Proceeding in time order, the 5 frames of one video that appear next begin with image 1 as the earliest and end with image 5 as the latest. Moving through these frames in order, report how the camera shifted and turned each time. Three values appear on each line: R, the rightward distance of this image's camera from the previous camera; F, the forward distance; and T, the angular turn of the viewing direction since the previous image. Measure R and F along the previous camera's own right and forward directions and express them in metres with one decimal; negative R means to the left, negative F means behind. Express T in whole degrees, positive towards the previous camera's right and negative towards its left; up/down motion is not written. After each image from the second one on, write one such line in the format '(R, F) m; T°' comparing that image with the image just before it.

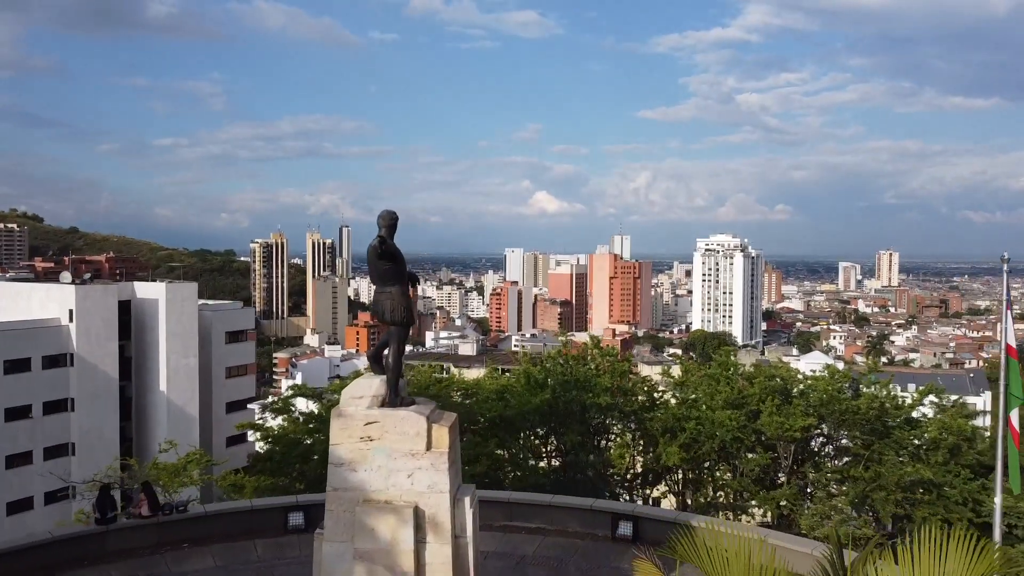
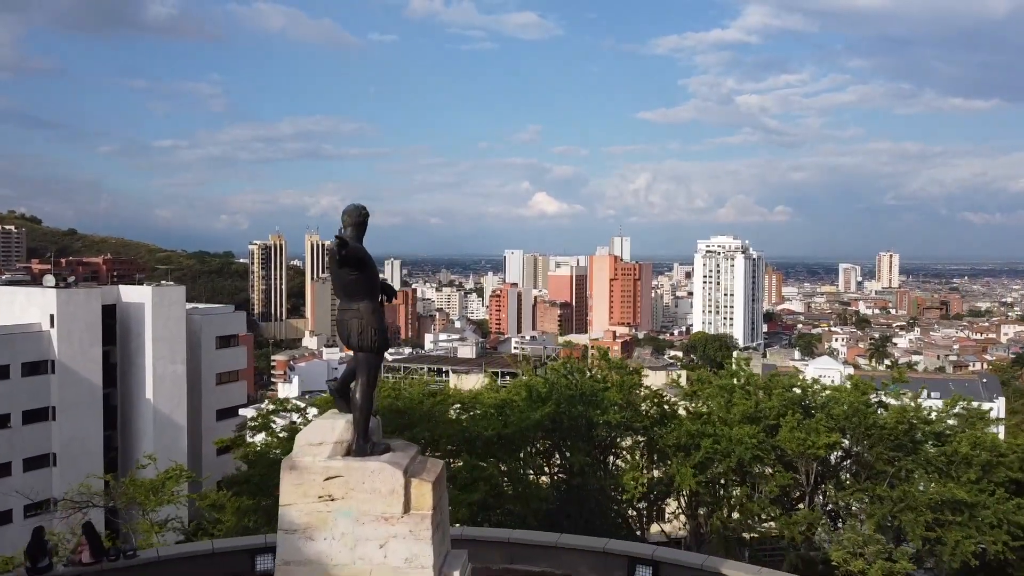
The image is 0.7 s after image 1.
(0.0, +0.7) m; 0°
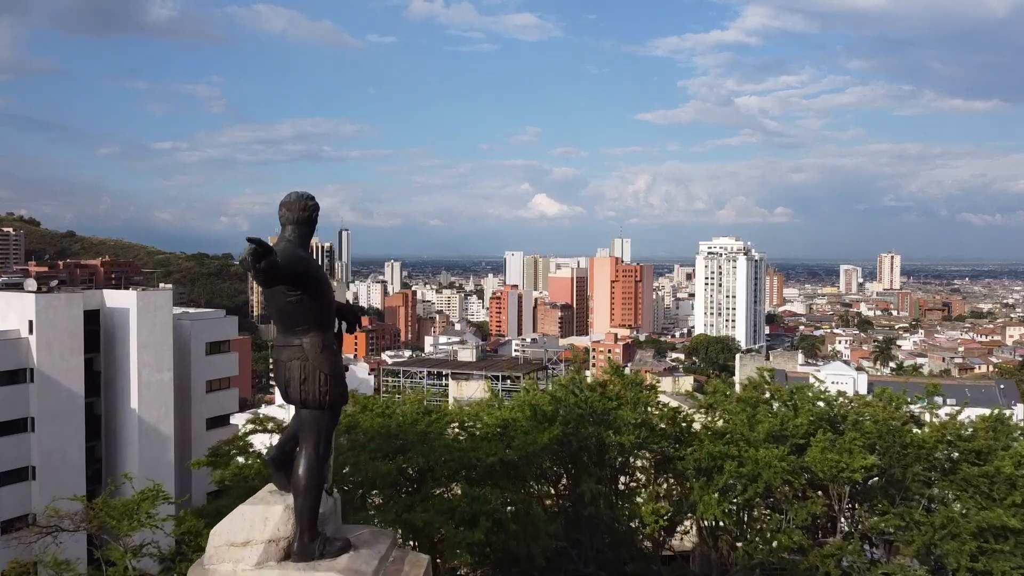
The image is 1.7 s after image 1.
(0.0, +0.7) m; 0°
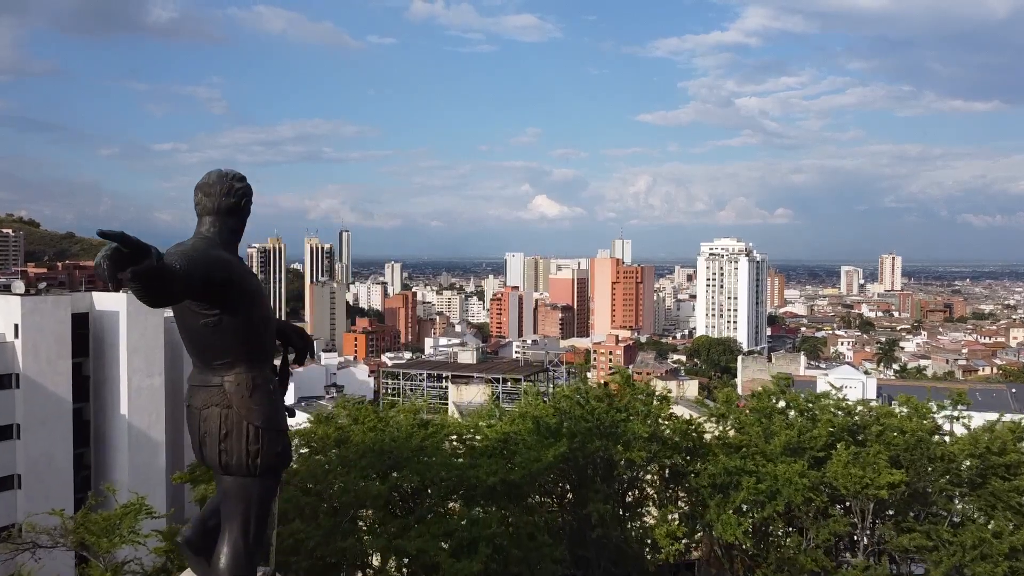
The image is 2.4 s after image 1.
(0.0, +0.5) m; 0°
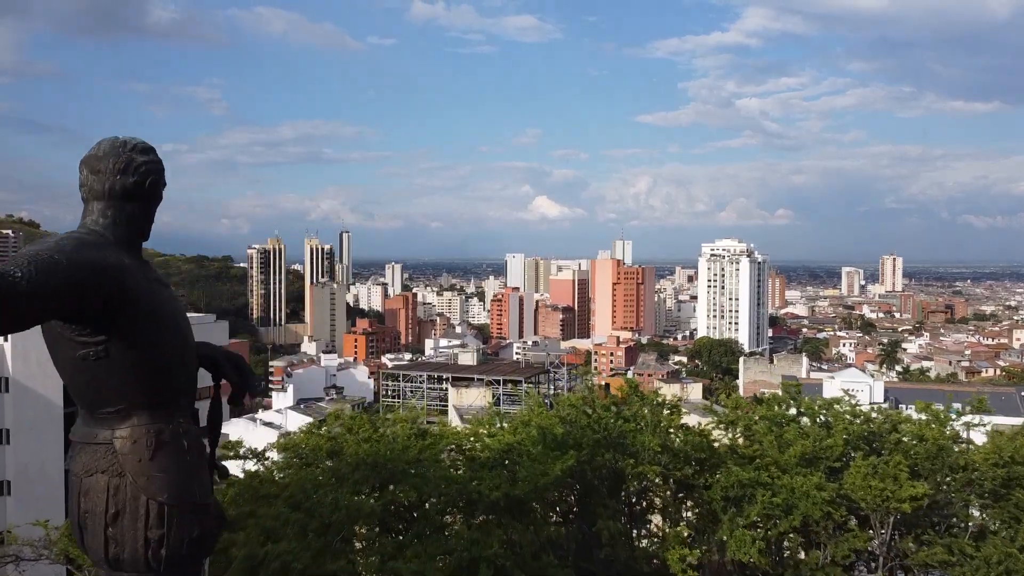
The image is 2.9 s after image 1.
(0.0, +0.3) m; 0°
